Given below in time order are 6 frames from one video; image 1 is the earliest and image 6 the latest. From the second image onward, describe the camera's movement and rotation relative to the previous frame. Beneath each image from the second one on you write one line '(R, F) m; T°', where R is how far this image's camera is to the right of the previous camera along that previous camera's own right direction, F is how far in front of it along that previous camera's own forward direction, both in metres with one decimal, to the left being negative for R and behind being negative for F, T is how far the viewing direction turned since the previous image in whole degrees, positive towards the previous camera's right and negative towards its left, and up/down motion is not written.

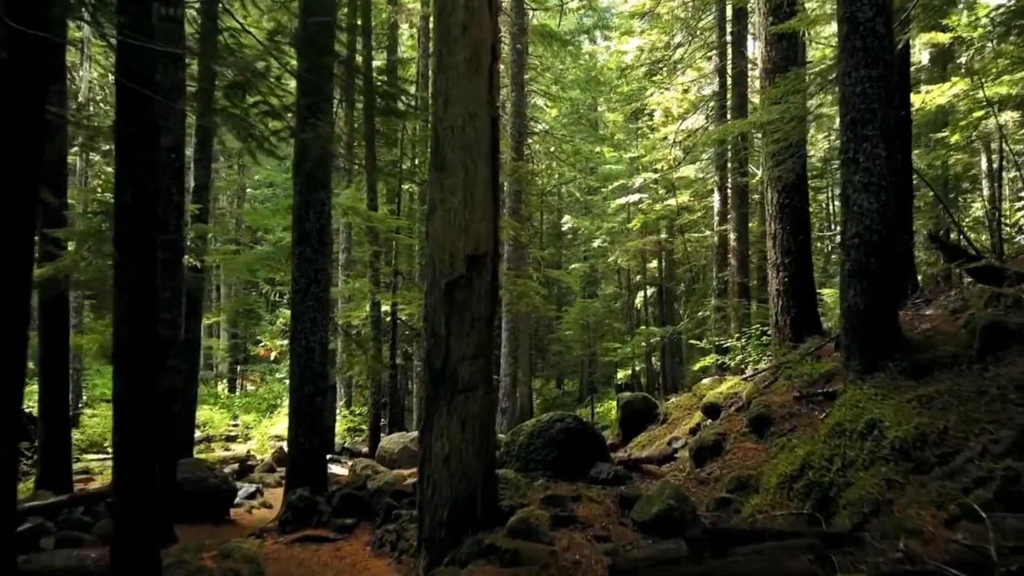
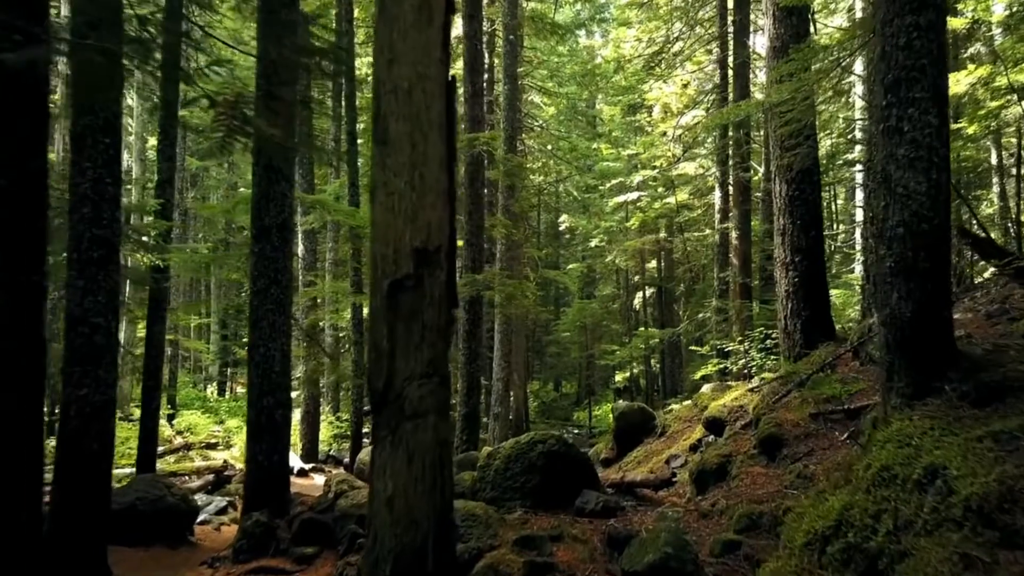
(+0.2, +0.9) m; 0°
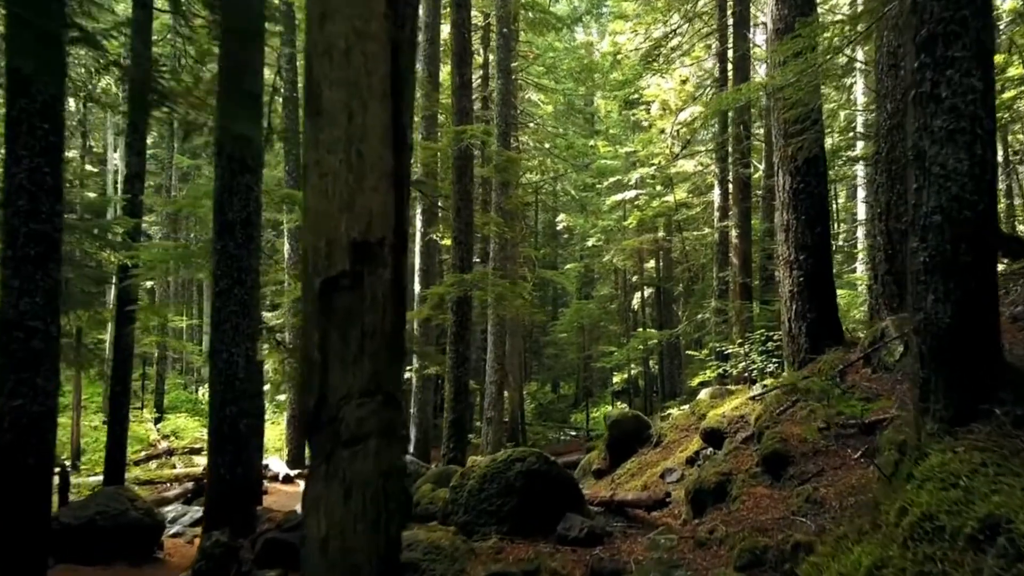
(+0.2, +0.6) m; 0°
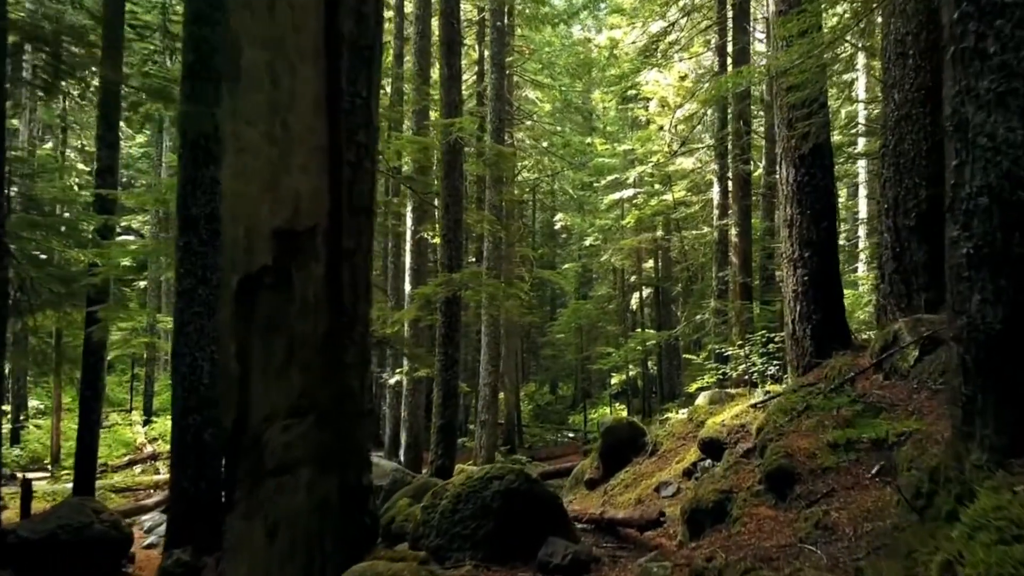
(+0.1, +0.5) m; 0°
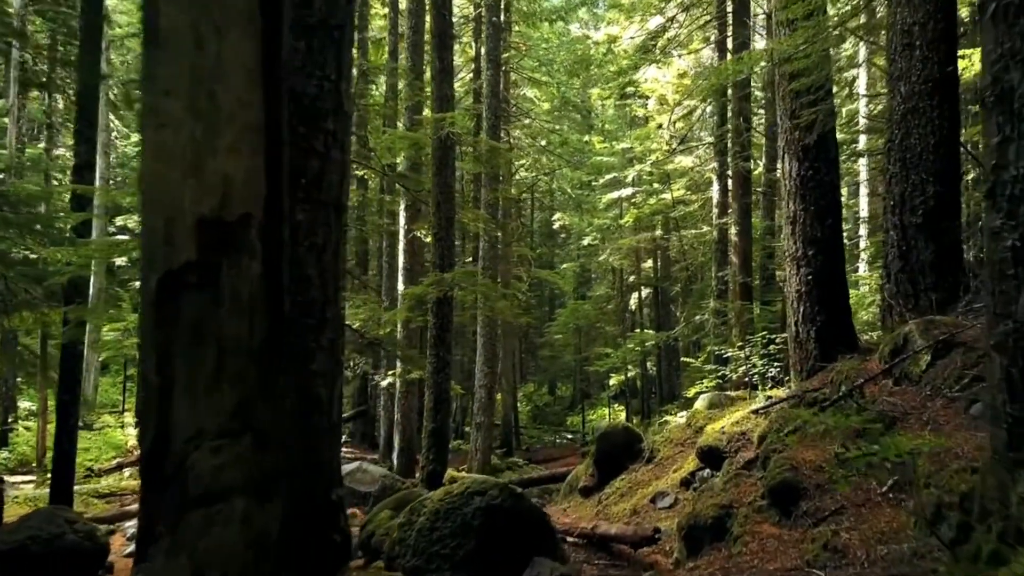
(+0.1, +0.4) m; 0°
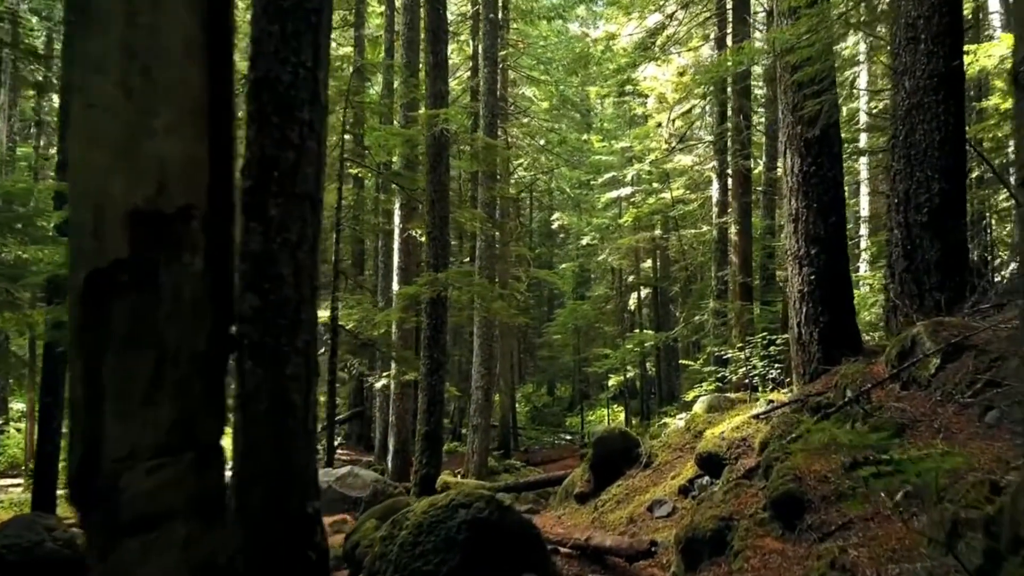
(+0.1, +0.2) m; 0°
